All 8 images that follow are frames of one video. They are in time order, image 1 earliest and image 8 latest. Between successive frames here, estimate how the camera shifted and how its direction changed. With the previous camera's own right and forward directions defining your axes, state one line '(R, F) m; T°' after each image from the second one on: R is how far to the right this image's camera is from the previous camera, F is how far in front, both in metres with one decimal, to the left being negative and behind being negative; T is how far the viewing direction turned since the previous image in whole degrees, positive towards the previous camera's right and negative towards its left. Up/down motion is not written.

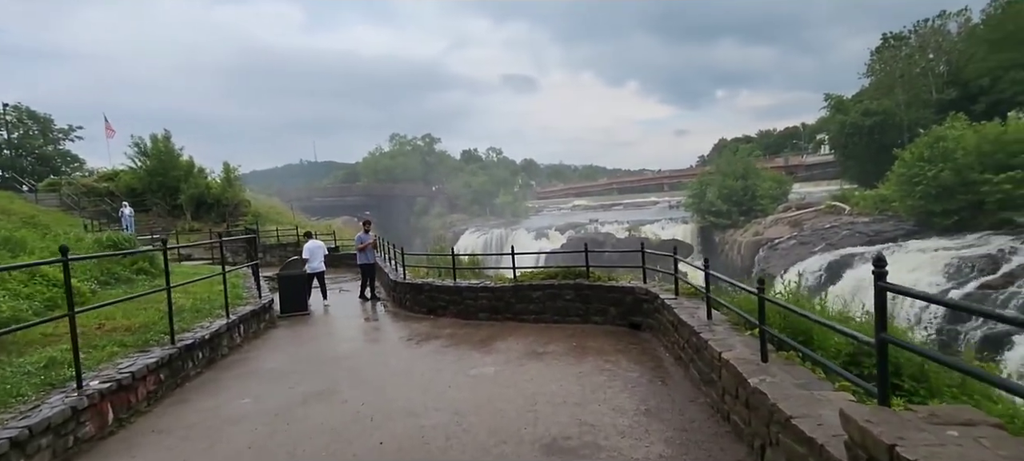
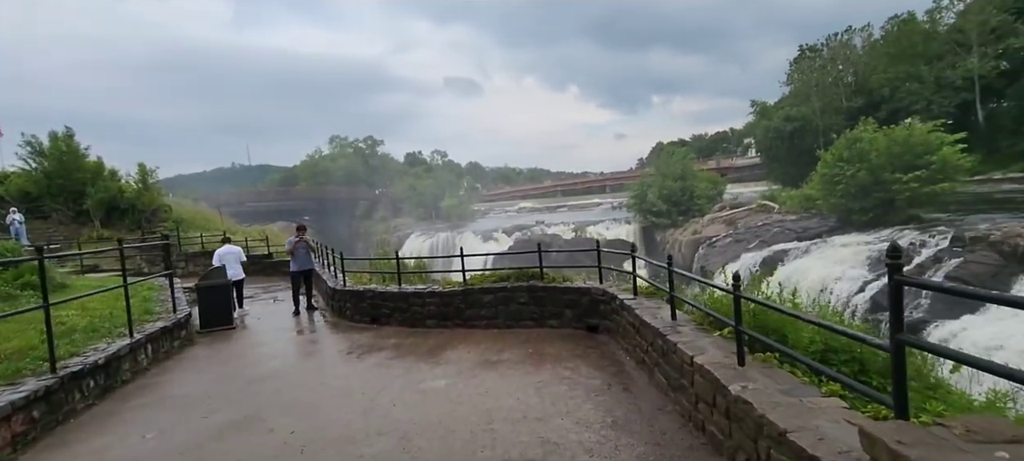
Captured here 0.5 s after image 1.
(0.0, +0.4) m; +6°
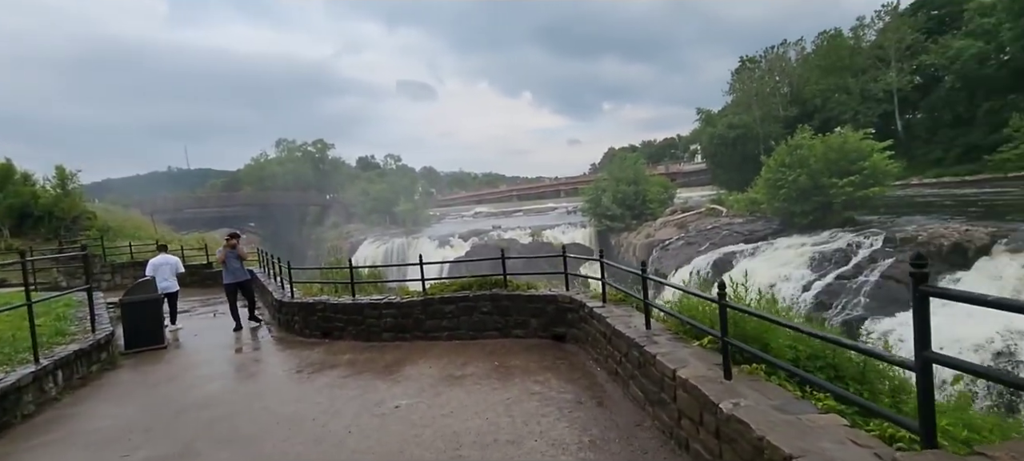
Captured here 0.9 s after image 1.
(-0.1, +0.2) m; +5°
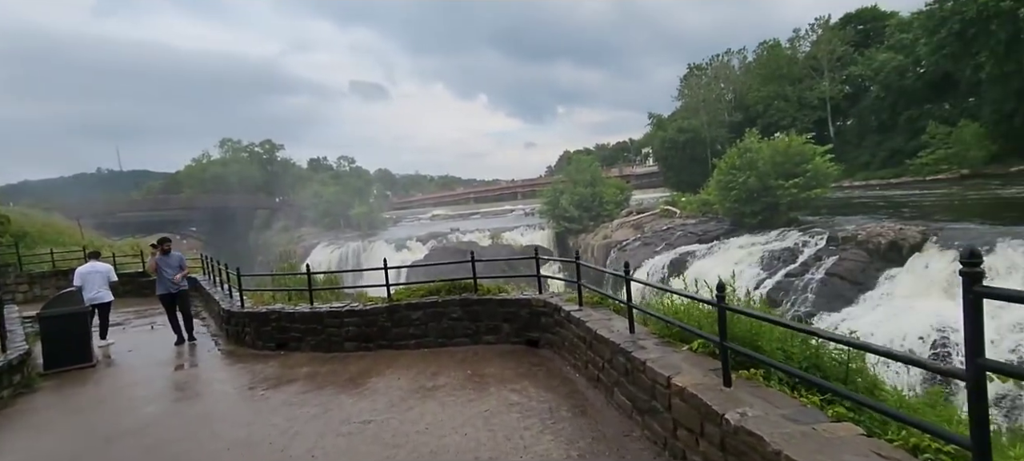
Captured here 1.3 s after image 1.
(-0.1, +0.2) m; +5°
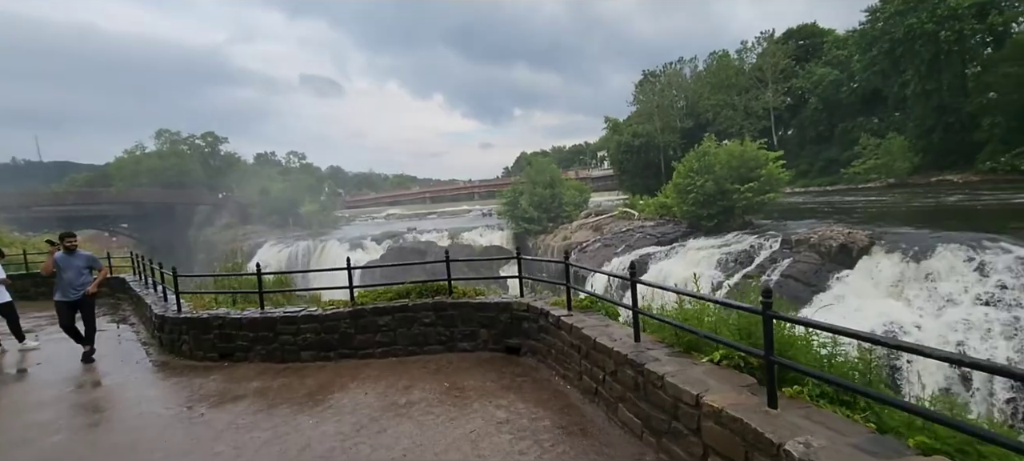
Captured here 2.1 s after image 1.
(-0.2, +0.4) m; +5°
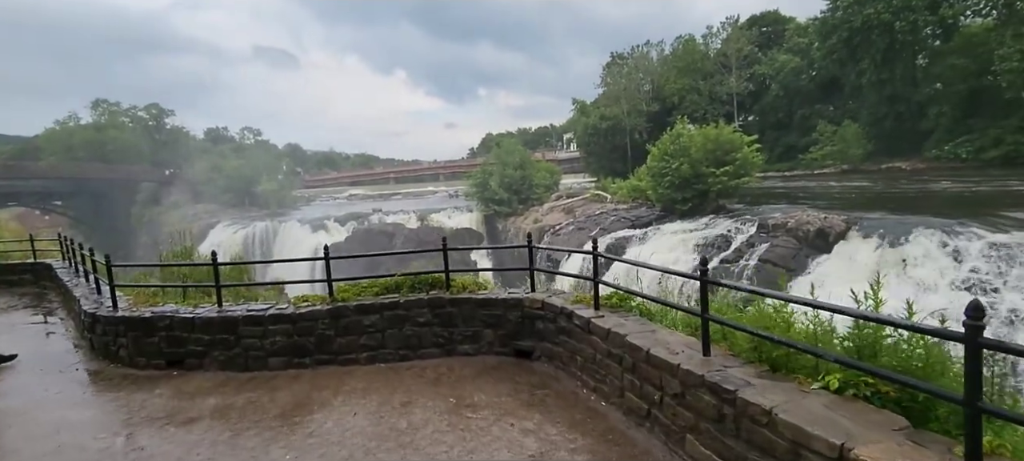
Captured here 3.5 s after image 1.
(-0.4, +0.7) m; +4°
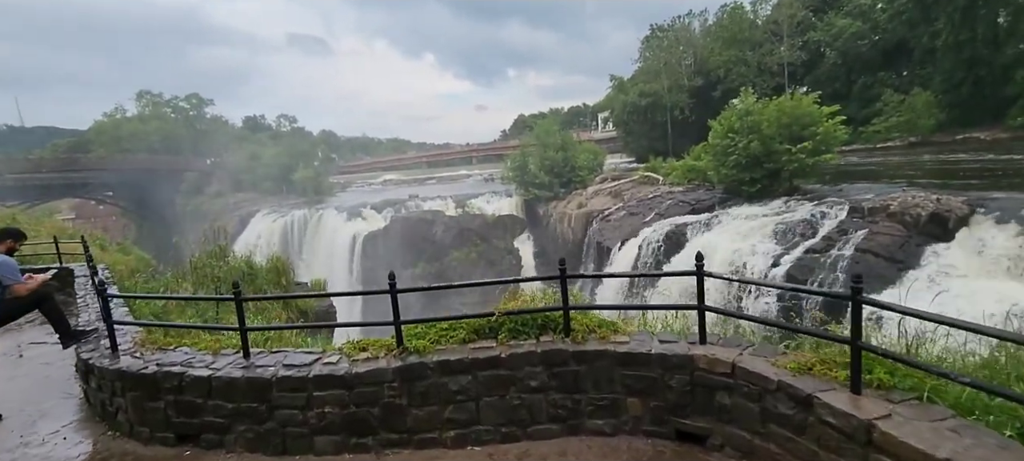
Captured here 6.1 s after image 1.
(-0.6, +1.3) m; -4°
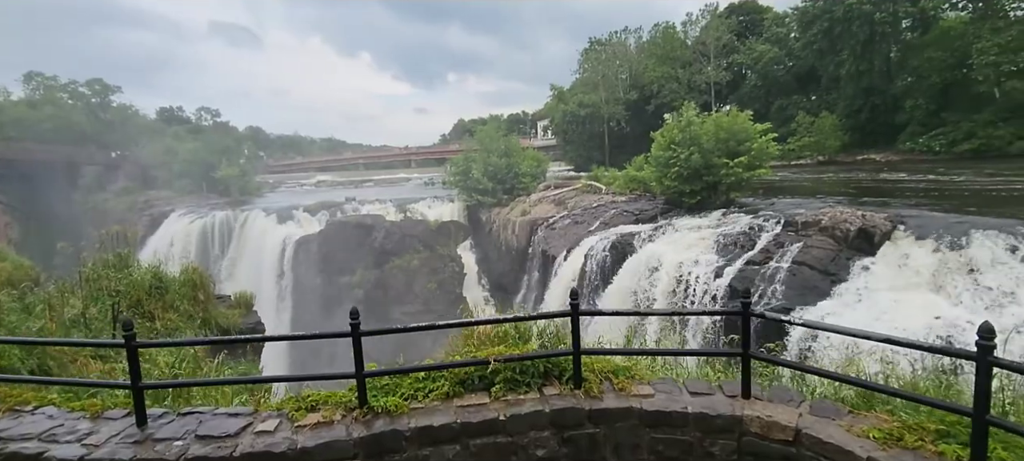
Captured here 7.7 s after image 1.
(-0.3, +0.6) m; +7°
